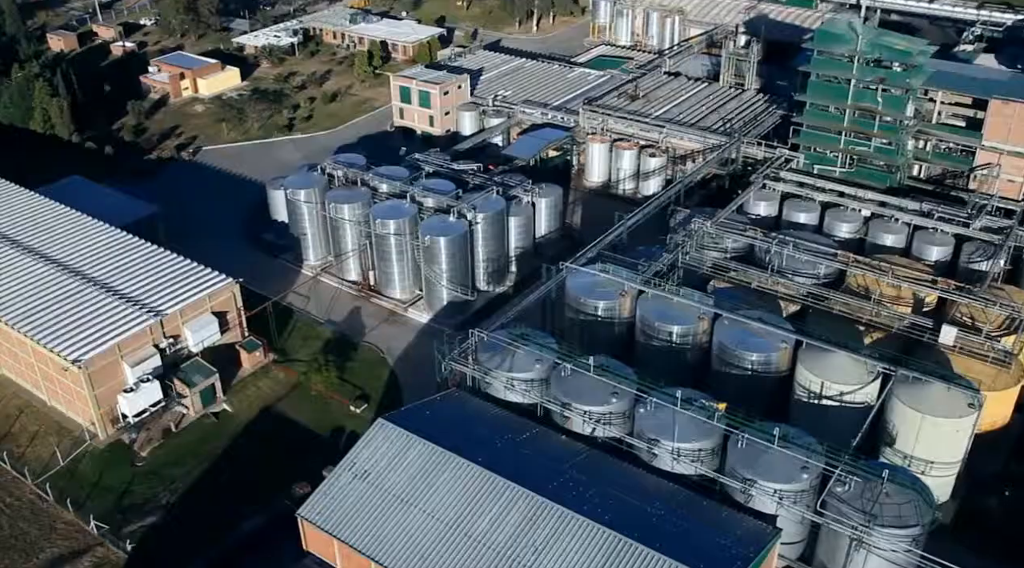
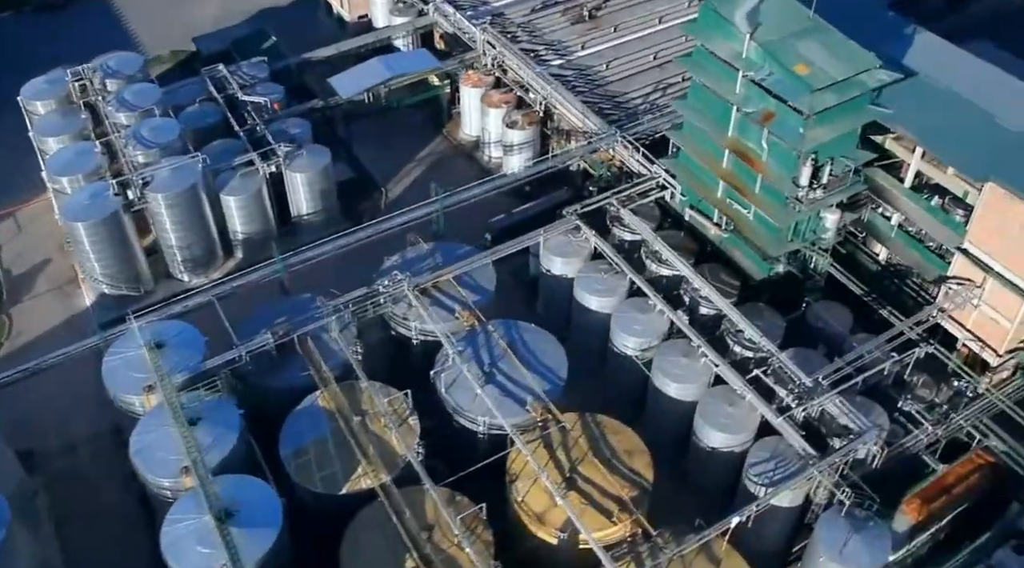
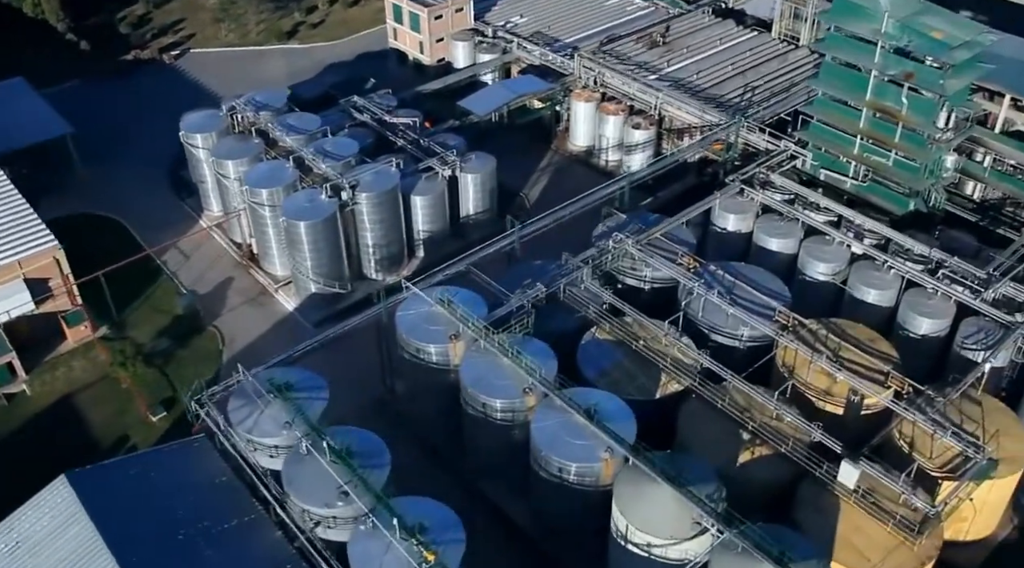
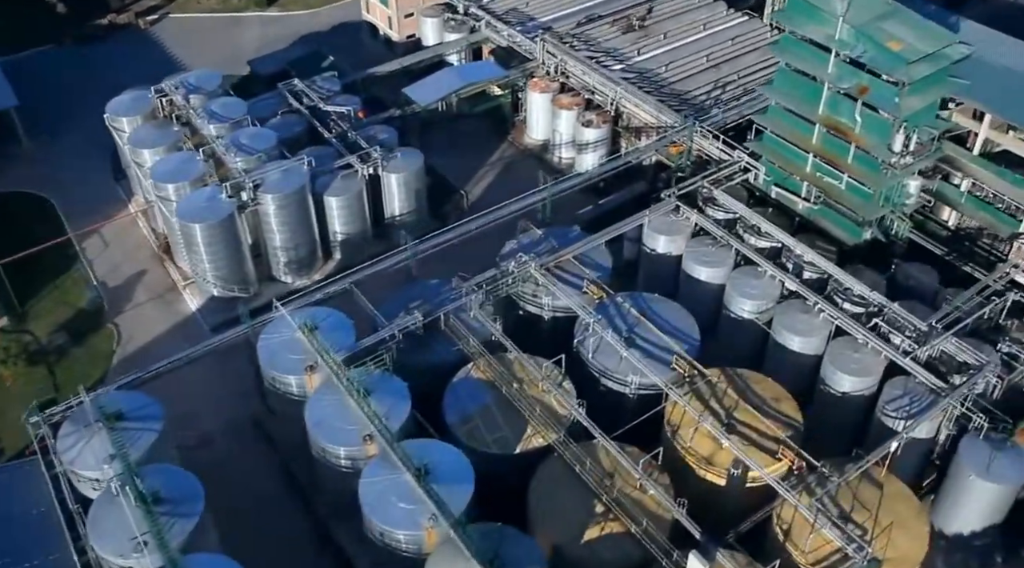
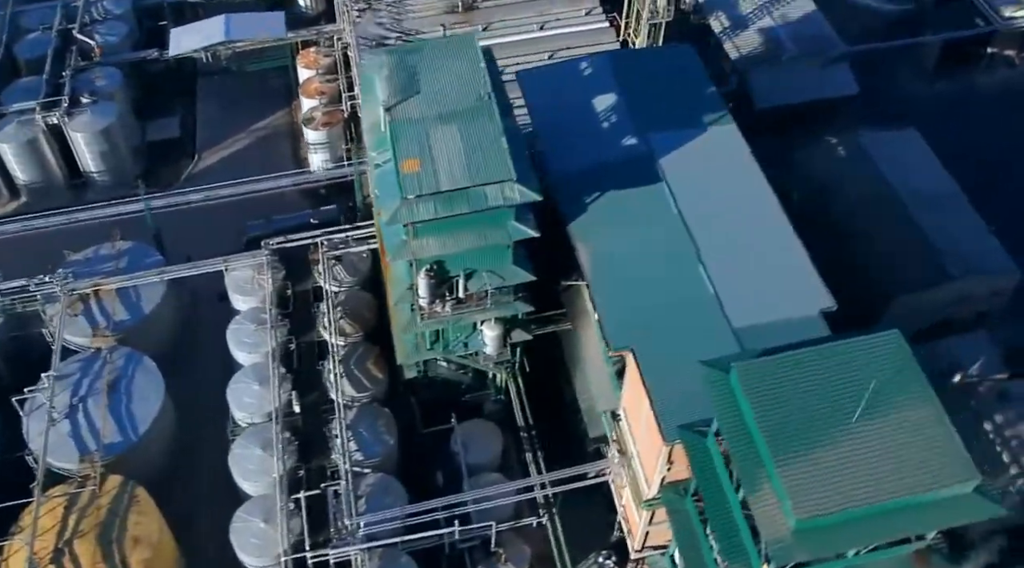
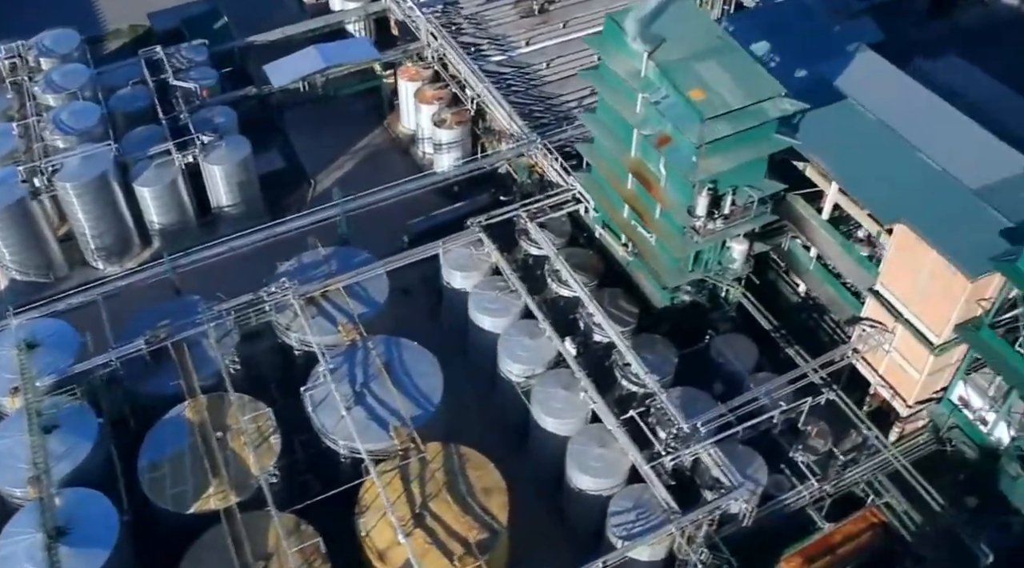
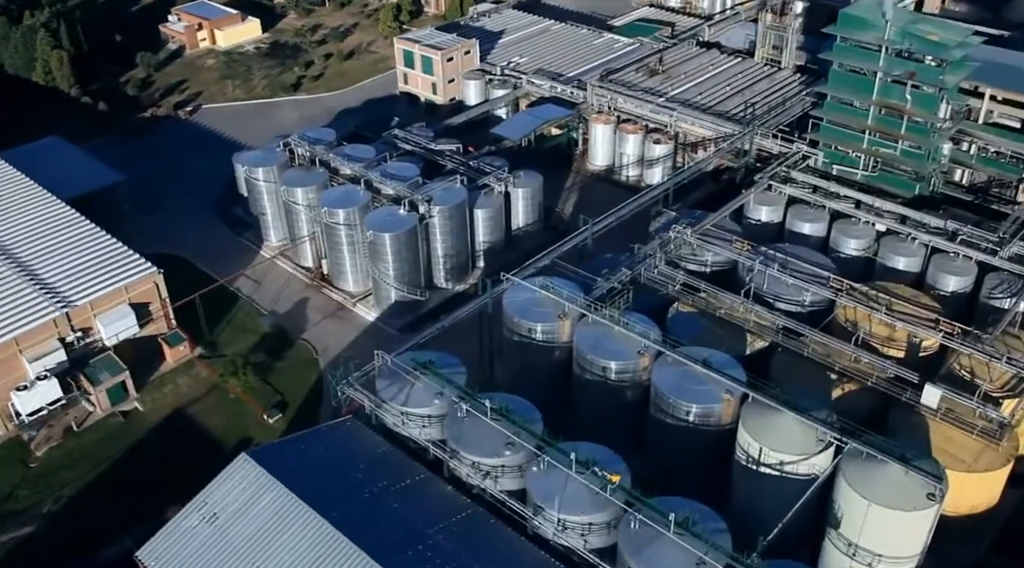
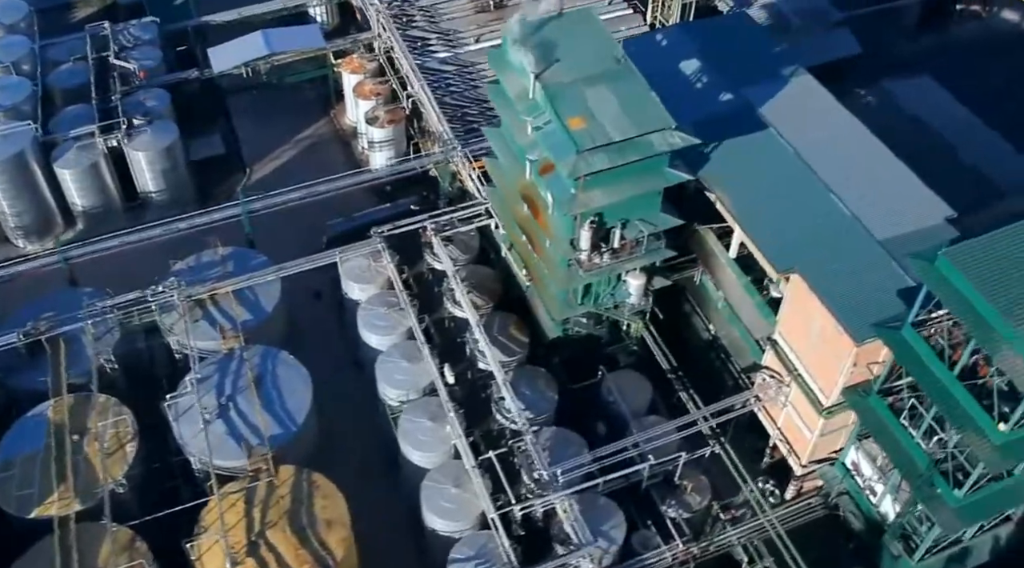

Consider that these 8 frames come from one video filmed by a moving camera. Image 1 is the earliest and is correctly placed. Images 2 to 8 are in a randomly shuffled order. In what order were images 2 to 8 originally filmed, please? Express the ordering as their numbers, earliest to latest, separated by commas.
7, 3, 4, 2, 6, 8, 5
